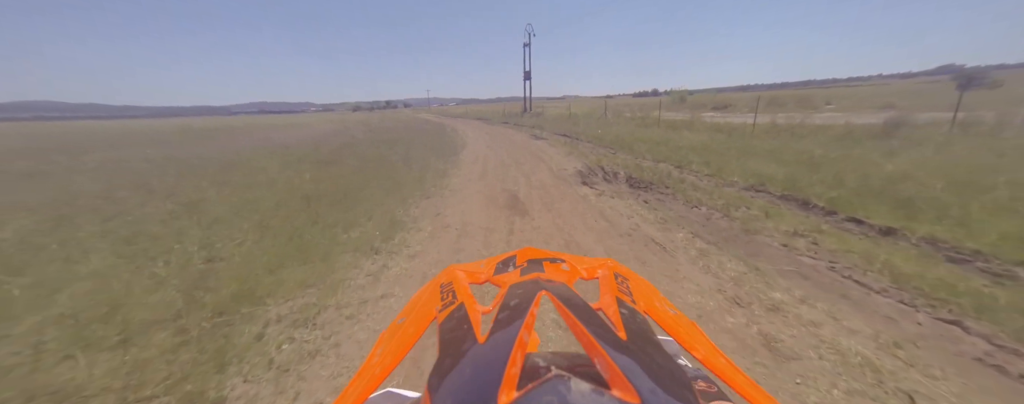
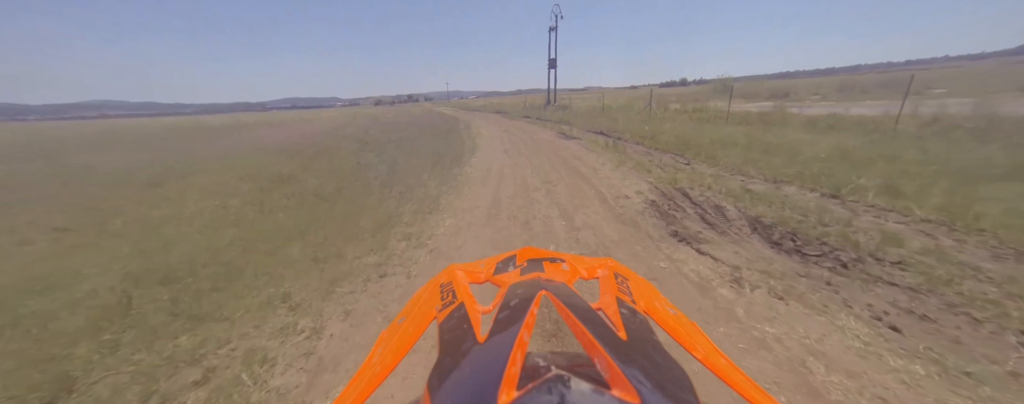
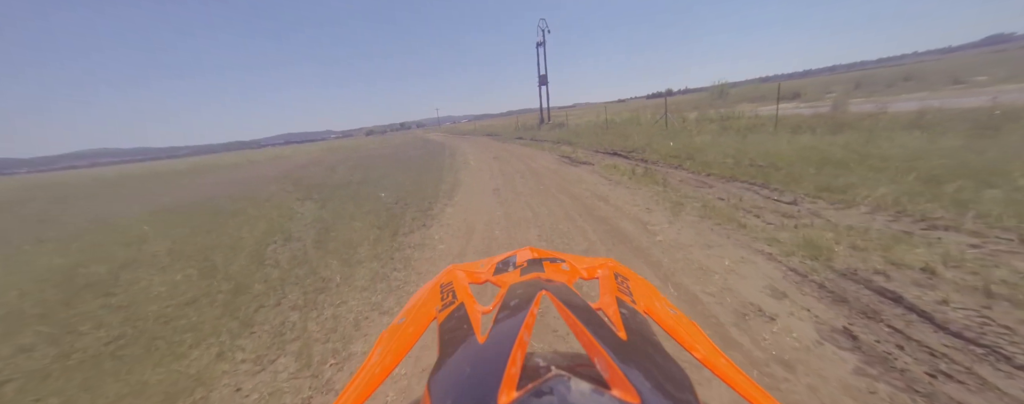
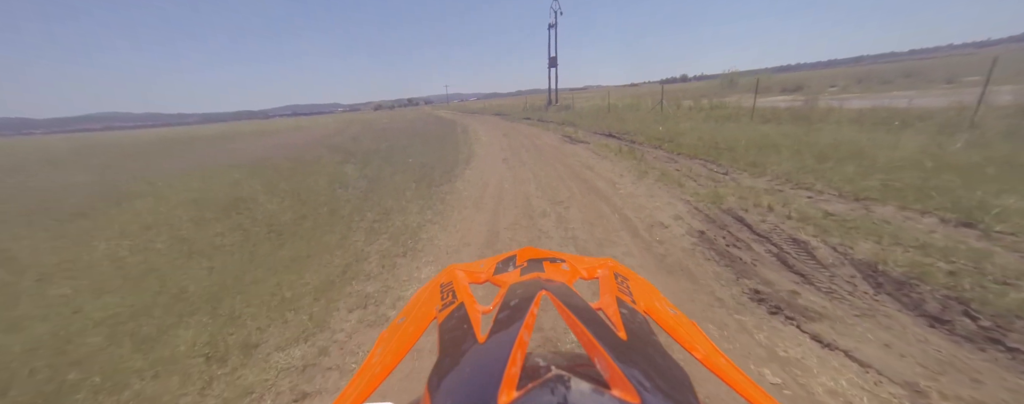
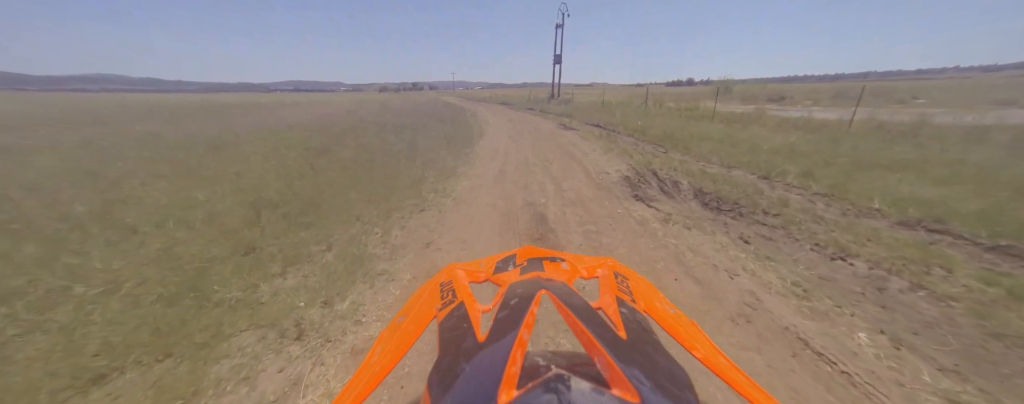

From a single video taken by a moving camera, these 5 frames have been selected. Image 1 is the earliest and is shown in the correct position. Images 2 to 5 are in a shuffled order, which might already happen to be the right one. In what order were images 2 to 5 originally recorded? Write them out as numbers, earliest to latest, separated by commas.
5, 2, 4, 3
